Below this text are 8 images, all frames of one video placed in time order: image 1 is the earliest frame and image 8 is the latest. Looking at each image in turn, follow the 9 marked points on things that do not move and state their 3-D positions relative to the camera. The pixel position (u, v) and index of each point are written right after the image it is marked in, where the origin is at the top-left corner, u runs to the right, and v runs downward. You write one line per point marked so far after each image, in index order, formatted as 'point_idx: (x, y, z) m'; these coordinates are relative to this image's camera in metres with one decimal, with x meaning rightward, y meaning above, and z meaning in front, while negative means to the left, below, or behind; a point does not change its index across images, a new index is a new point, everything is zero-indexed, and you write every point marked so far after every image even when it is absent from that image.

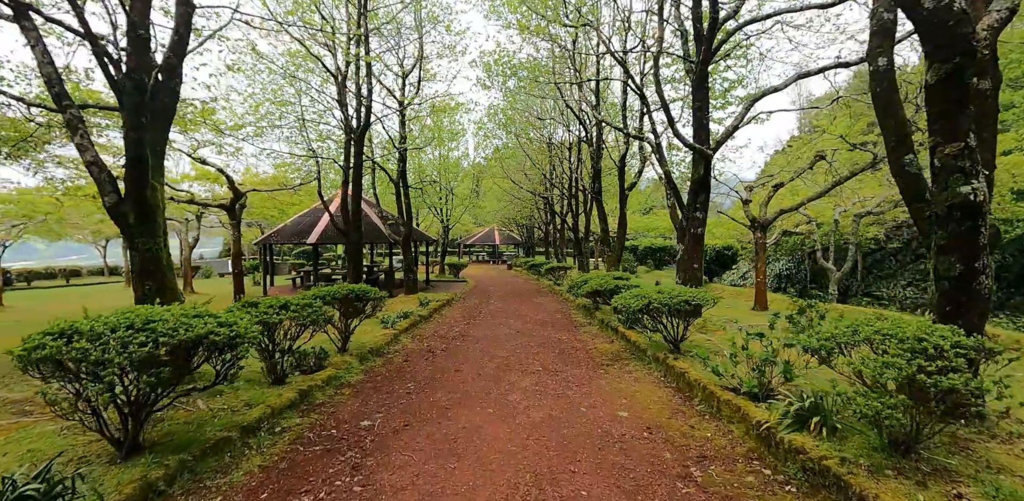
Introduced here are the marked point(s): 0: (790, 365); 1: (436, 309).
0: (+2.4, -1.0, +3.8) m
1: (-1.9, -1.5, +11.5) m
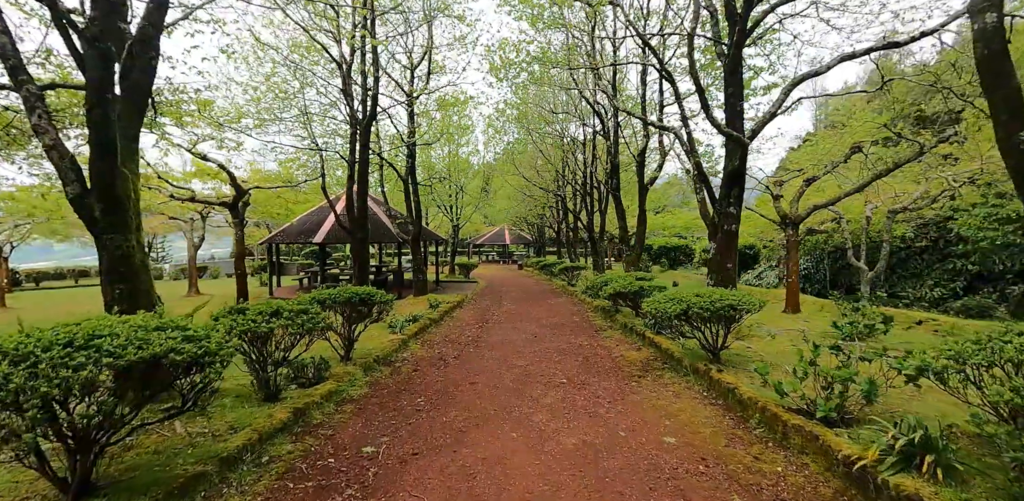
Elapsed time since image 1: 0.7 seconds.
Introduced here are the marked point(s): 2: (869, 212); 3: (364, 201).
0: (+2.6, -0.9, +3.2) m
1: (-1.6, -1.5, +10.9) m
2: (+9.6, +1.0, +12.3) m
3: (-2.8, +1.0, +8.5) m
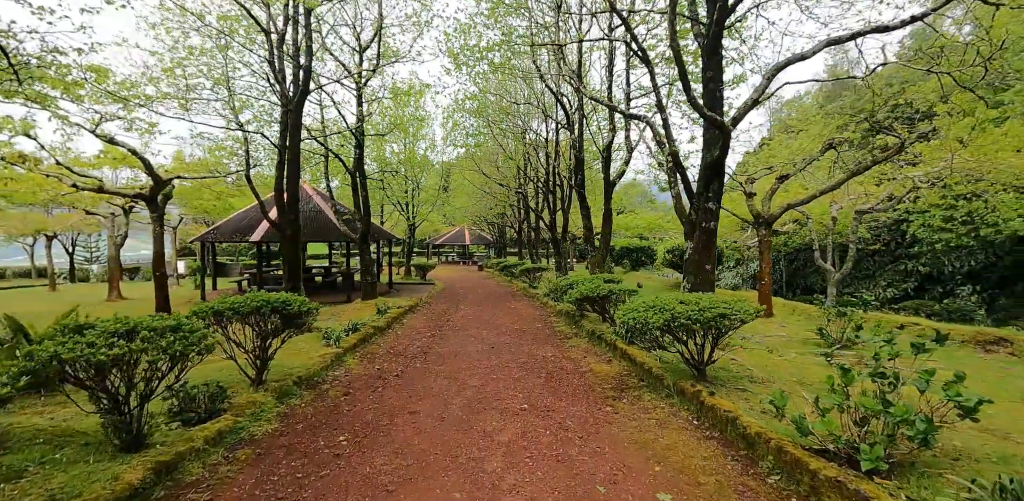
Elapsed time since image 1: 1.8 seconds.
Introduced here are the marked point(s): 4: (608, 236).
0: (+2.3, -0.9, +2.4) m
1: (-2.5, -1.5, +9.8) m
2: (+8.6, +1.0, +12.1) m
3: (-3.5, +1.0, +7.3) m
4: (+2.4, +0.4, +11.6) m
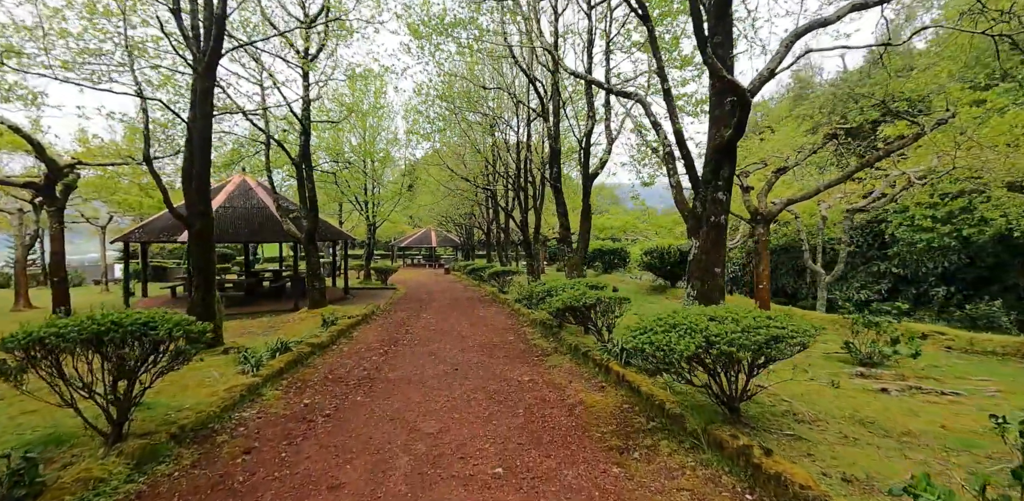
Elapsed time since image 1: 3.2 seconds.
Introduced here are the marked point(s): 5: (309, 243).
0: (+2.2, -0.9, +1.3) m
1: (-3.1, -1.5, +8.3) m
2: (+7.8, +1.0, +11.4) m
3: (-3.9, +1.0, +5.8) m
4: (+1.7, +0.3, +10.5) m
5: (-4.8, +0.2, +10.7) m
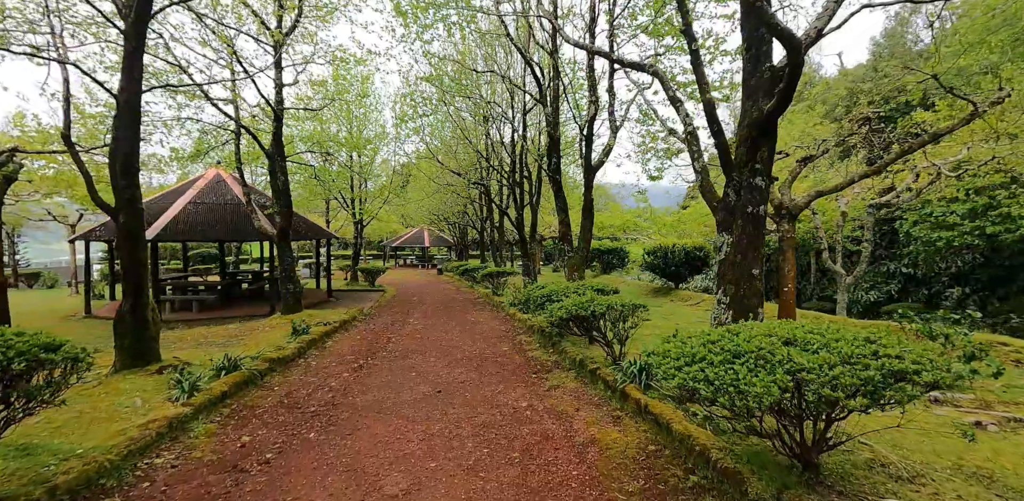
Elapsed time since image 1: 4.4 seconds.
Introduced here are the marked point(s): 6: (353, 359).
0: (+2.2, -0.9, +0.3) m
1: (-3.1, -1.5, +7.3) m
2: (+7.7, +1.0, +10.5) m
3: (-4.0, +1.0, +4.8) m
4: (+1.6, +0.4, +9.5) m
5: (-4.9, +0.2, +9.7) m
6: (-2.3, -1.6, +6.6) m
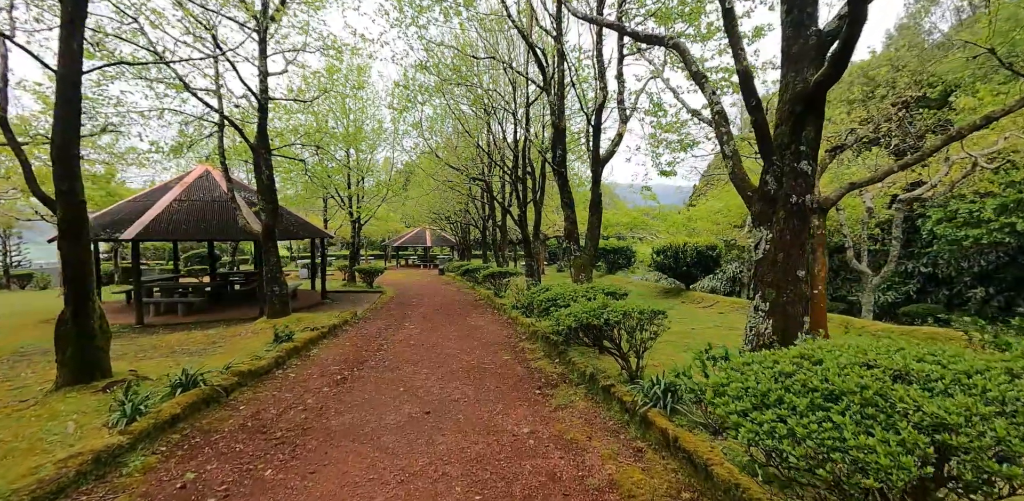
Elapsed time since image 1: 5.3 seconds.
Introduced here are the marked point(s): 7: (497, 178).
0: (+2.1, -0.9, -0.3) m
1: (-3.1, -1.4, +6.6) m
2: (+7.7, +1.0, +9.8) m
3: (-4.0, +1.0, +4.1) m
4: (+1.7, +0.4, +8.9) m
5: (-4.9, +0.2, +9.1) m
6: (-2.3, -1.6, +5.9) m
7: (-0.5, +2.3, +14.6) m
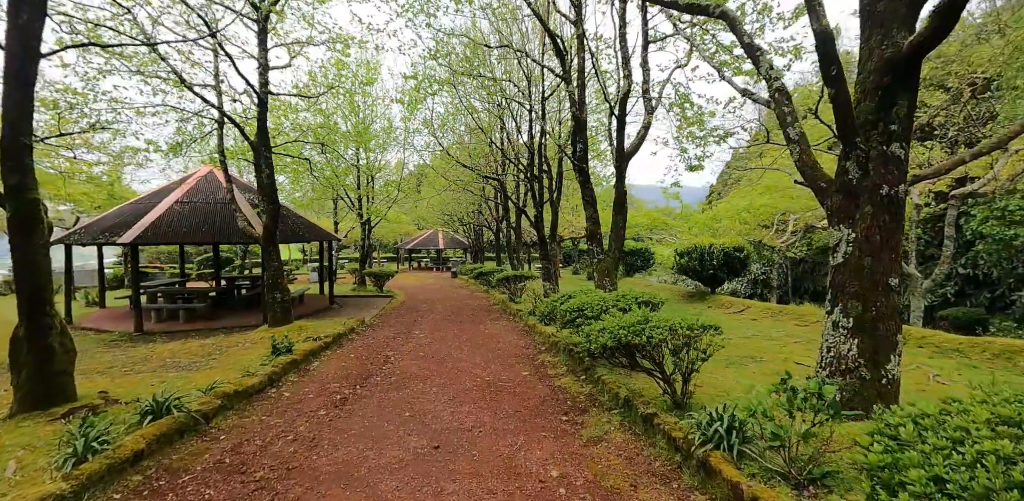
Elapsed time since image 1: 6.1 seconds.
0: (+2.2, -0.9, -1.1) m
1: (-2.9, -1.5, +6.0) m
2: (+8.0, +1.0, +8.9) m
3: (-3.8, +1.0, +3.6) m
4: (+2.0, +0.3, +8.1) m
5: (-4.6, +0.1, +8.5) m
6: (-2.1, -1.6, +5.3) m
7: (0.0, +2.3, +14.0) m
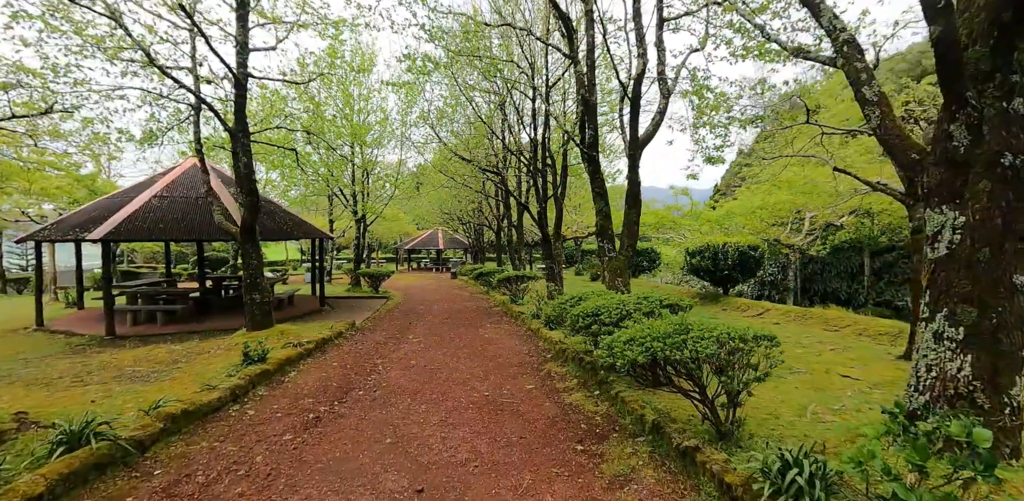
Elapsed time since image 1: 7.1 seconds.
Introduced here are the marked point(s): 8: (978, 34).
0: (+2.2, -0.8, -1.8) m
1: (-2.8, -1.4, +5.3) m
2: (+8.1, +1.0, +8.2) m
3: (-3.8, +1.0, +2.8) m
4: (+2.0, +0.4, +7.4) m
5: (-4.5, +0.2, +7.8) m
6: (-2.0, -1.6, +4.6) m
7: (0.0, +2.3, +13.3) m
8: (+2.6, +1.2, +2.5) m
